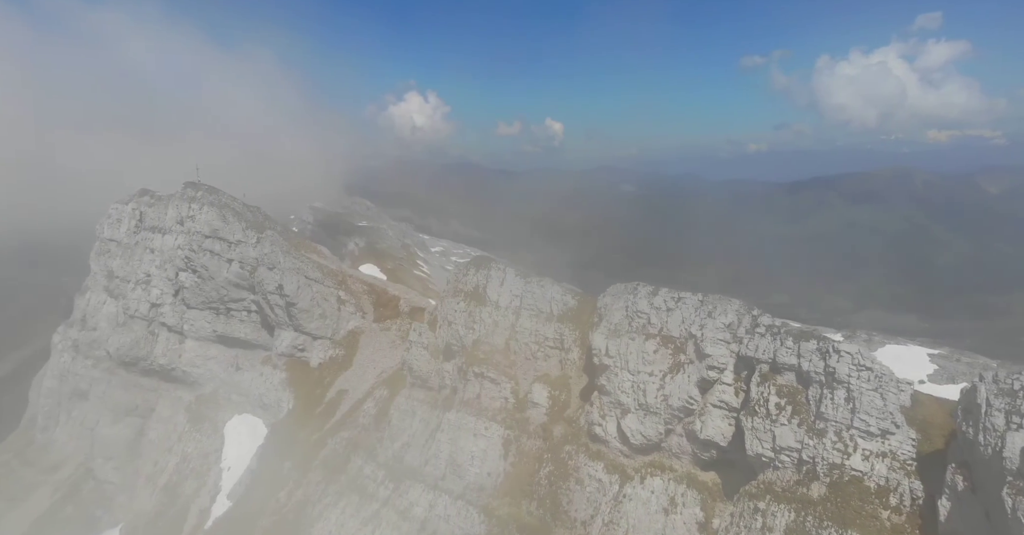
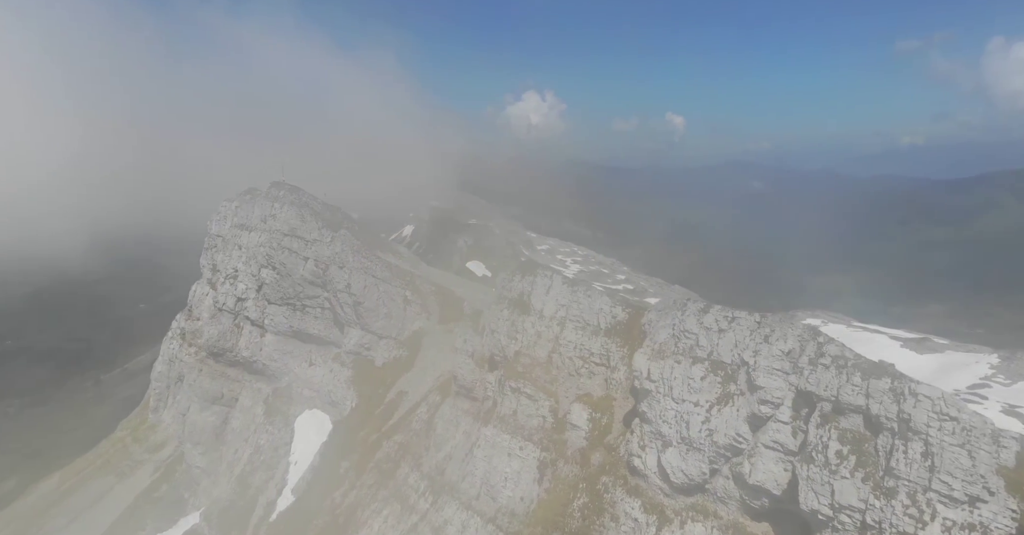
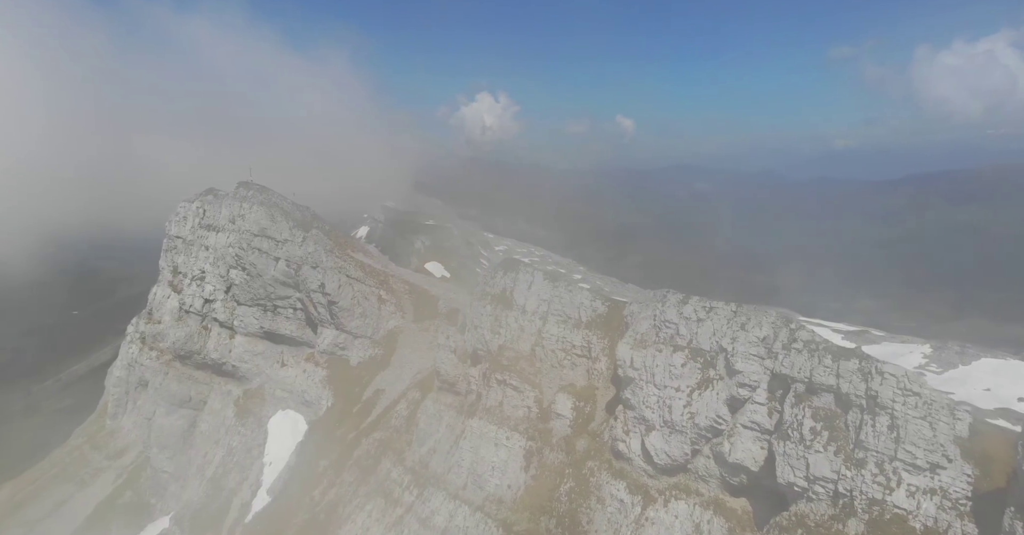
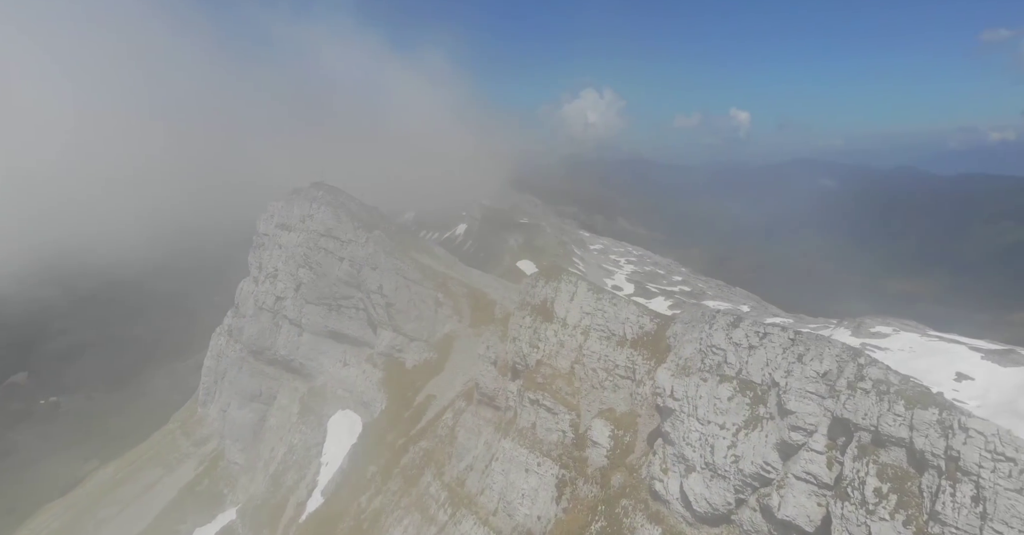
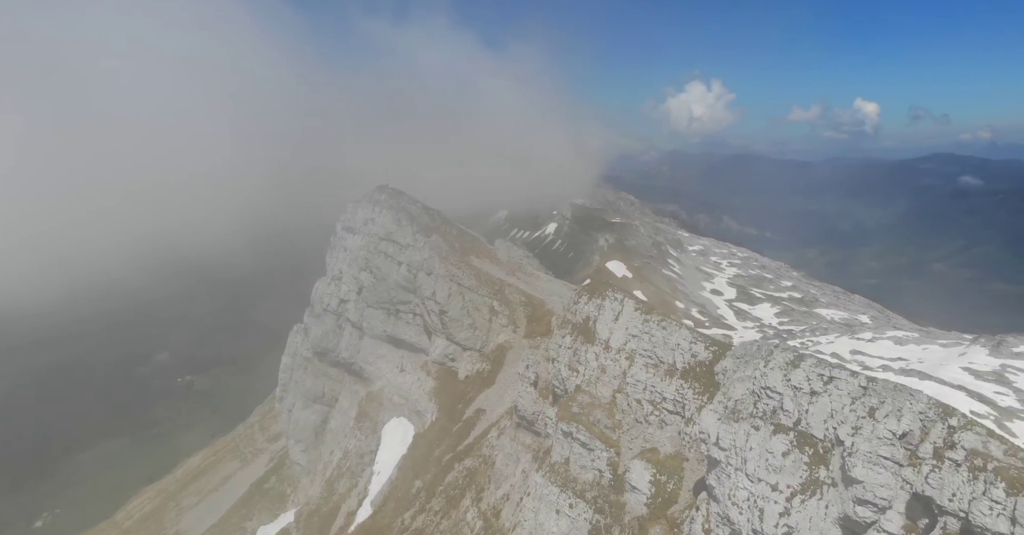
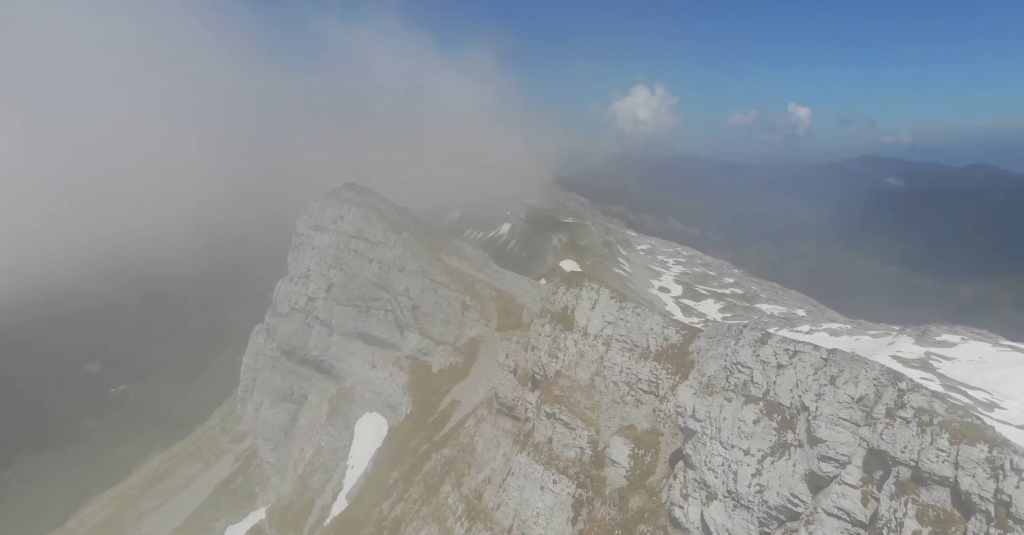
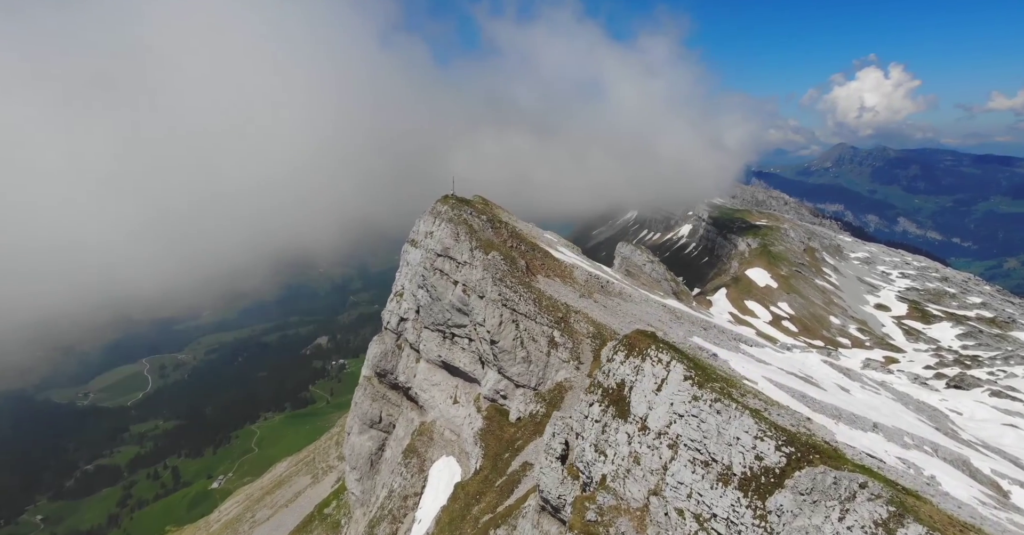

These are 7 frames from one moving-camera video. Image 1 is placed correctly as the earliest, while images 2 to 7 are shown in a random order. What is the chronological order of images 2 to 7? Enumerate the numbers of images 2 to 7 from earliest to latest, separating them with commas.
3, 2, 4, 6, 5, 7
